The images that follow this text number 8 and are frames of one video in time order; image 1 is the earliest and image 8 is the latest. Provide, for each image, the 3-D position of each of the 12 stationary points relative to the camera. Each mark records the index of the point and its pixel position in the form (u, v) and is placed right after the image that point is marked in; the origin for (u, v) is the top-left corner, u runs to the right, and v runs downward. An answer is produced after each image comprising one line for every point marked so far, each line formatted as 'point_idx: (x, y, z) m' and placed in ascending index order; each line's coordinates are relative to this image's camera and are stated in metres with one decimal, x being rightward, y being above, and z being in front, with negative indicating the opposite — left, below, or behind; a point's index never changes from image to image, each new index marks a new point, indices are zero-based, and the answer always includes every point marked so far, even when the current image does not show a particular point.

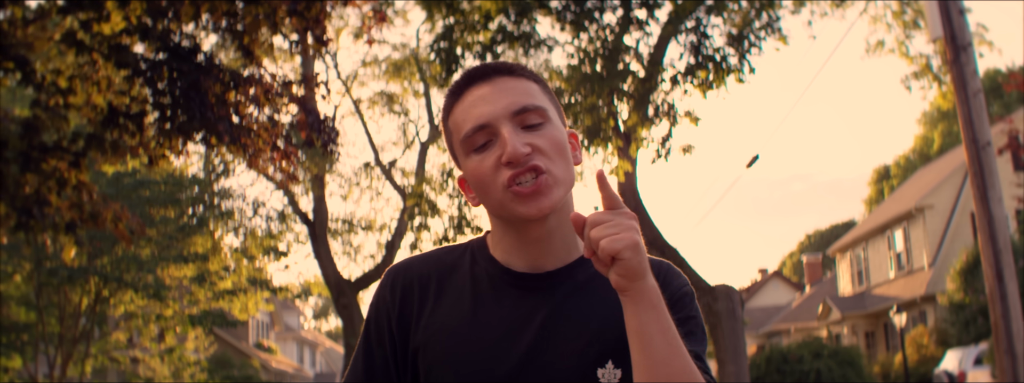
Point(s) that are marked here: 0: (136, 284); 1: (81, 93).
0: (-5.5, -1.4, +15.7) m
1: (-3.1, +0.7, +7.5) m
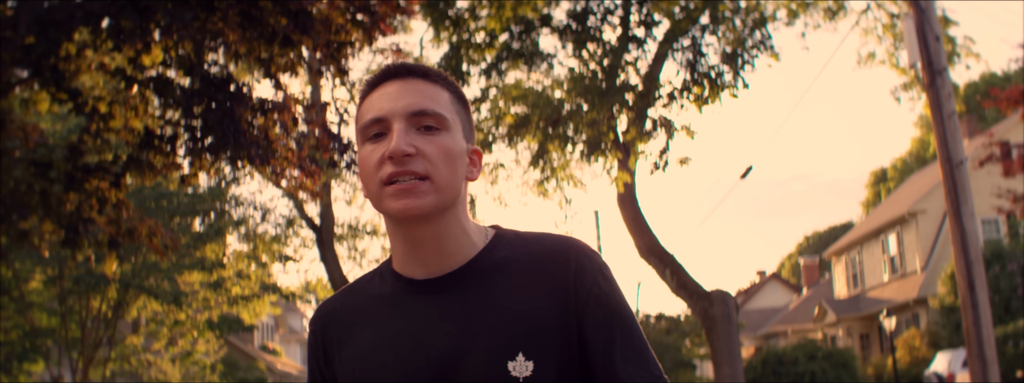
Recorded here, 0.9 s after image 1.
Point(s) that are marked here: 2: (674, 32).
0: (-5.5, -1.5, +16.3) m
1: (-3.0, +0.6, +8.1) m
2: (+2.0, +2.0, +13.0) m
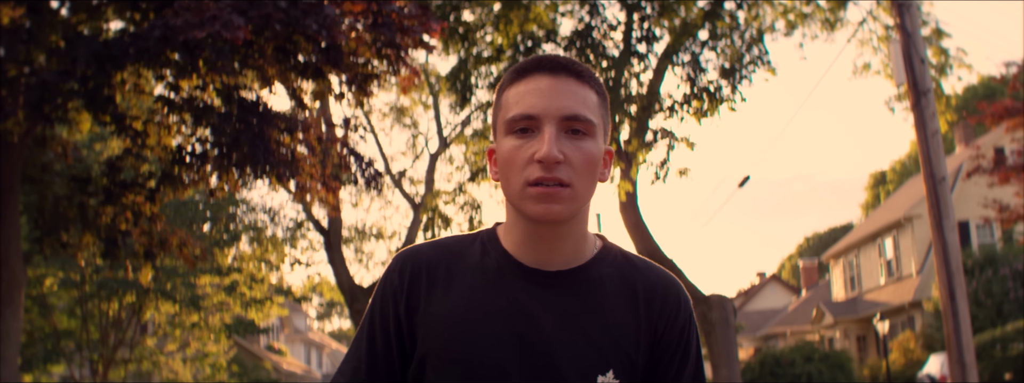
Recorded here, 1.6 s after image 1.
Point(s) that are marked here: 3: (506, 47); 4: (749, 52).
0: (-5.4, -1.6, +16.8) m
1: (-2.9, +0.5, +8.7) m
2: (+2.1, +1.9, +13.6) m
3: (-0.1, +1.7, +12.5) m
4: (+3.0, +1.8, +13.6) m
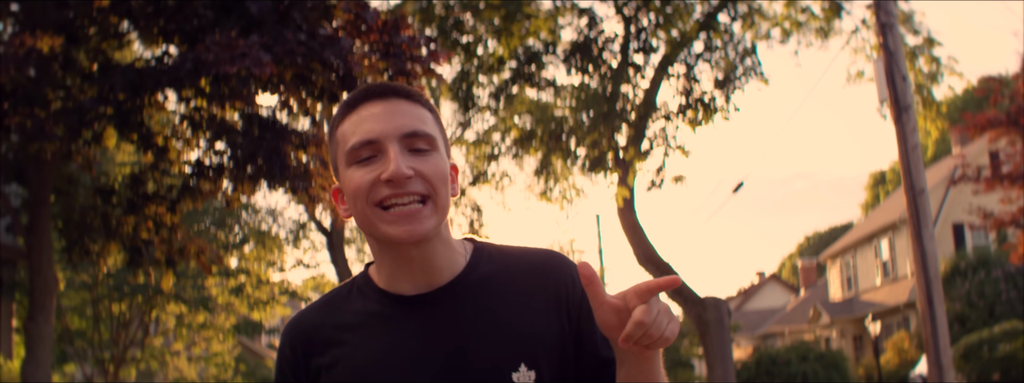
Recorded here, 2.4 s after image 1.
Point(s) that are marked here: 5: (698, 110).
0: (-5.4, -1.7, +17.3) m
1: (-2.9, +0.4, +9.1) m
2: (+2.1, +1.8, +14.1) m
3: (0.0, +1.6, +13.0) m
4: (+3.1, +1.7, +14.1) m
5: (+2.5, +1.1, +14.4) m
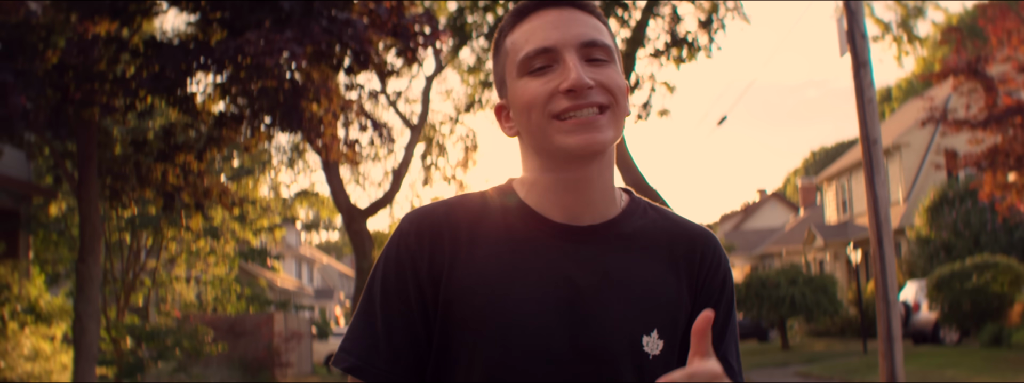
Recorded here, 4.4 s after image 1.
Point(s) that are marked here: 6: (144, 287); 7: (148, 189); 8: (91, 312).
0: (-5.5, -0.5, +17.9) m
1: (-3.2, +0.8, +9.5) m
2: (+1.9, +2.6, +14.2) m
3: (-0.3, +2.3, +13.2) m
4: (+2.9, +2.5, +14.3) m
5: (+2.3, +1.9, +14.6) m
6: (-6.4, -1.7, +18.4) m
7: (-4.0, 0.0, +11.6) m
8: (-4.2, -1.2, +10.6) m
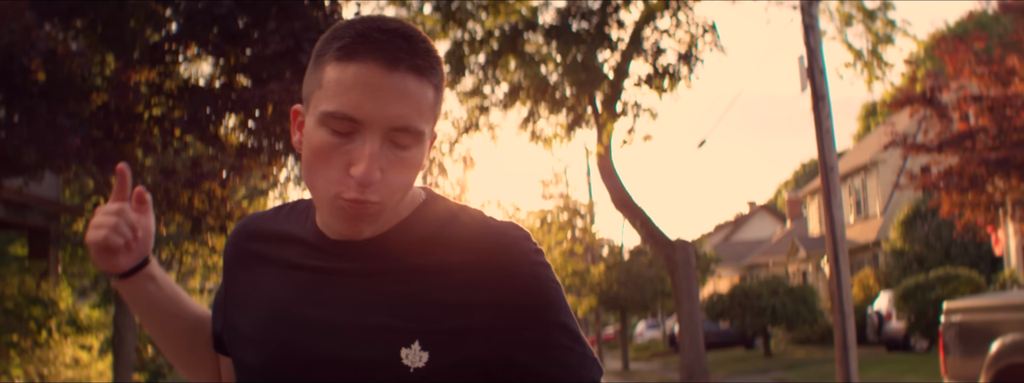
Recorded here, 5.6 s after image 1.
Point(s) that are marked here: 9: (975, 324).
0: (-5.6, -0.9, +19.2) m
1: (-3.3, +0.5, +10.8) m
2: (+1.8, +2.3, +15.5) m
3: (-0.3, +2.0, +14.5) m
4: (+2.8, +2.2, +15.6) m
5: (+2.3, +1.6, +15.9) m
6: (-6.4, -2.0, +19.6) m
7: (-4.1, -0.2, +12.9) m
8: (-4.3, -1.5, +11.9) m
9: (+3.0, -0.9, +6.9) m
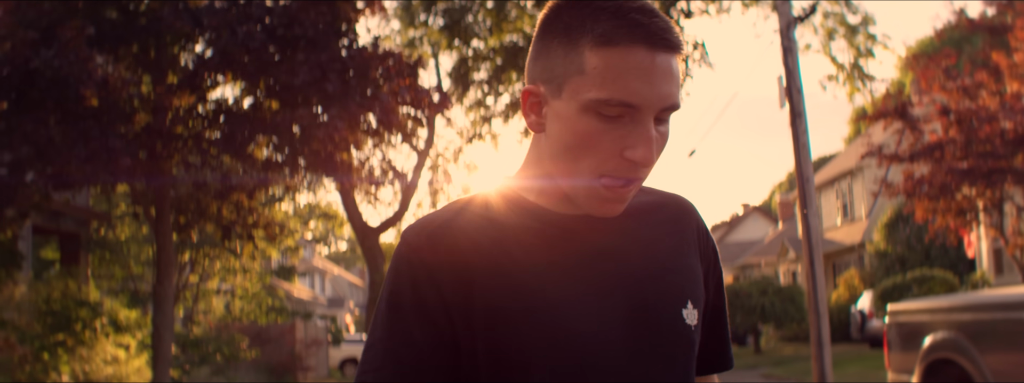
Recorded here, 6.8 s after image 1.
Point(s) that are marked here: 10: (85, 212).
0: (-5.6, -1.0, +20.3) m
1: (-3.2, +0.3, +12.0) m
2: (+1.9, +2.1, +16.7) m
3: (-0.3, +1.9, +15.7) m
4: (+2.8, +2.1, +16.7) m
5: (+2.3, +1.5, +17.1) m
6: (-6.4, -2.1, +20.8) m
7: (-4.1, -0.4, +14.1) m
8: (-4.3, -1.6, +13.0) m
9: (+3.0, -1.0, +8.1) m
10: (-7.3, -0.3, +18.0) m
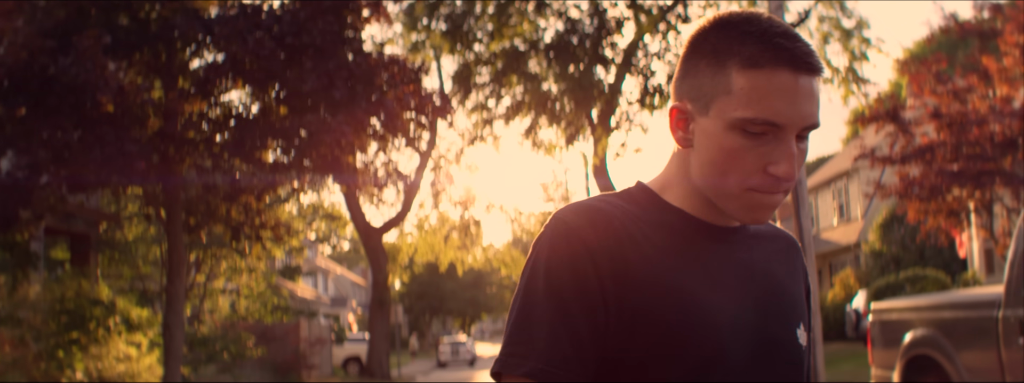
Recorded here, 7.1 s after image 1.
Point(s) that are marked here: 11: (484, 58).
0: (-5.6, -1.0, +20.7) m
1: (-3.2, +0.3, +12.4) m
2: (+1.9, +2.1, +17.1) m
3: (-0.3, +1.9, +16.1) m
4: (+2.8, +2.1, +17.1) m
5: (+2.3, +1.5, +17.5) m
6: (-6.4, -2.2, +21.2) m
7: (-4.0, -0.4, +14.5) m
8: (-4.3, -1.7, +13.5) m
9: (+3.0, -1.1, +8.5) m
10: (-7.2, -0.4, +18.4) m
11: (-0.5, +2.3, +18.2) m
